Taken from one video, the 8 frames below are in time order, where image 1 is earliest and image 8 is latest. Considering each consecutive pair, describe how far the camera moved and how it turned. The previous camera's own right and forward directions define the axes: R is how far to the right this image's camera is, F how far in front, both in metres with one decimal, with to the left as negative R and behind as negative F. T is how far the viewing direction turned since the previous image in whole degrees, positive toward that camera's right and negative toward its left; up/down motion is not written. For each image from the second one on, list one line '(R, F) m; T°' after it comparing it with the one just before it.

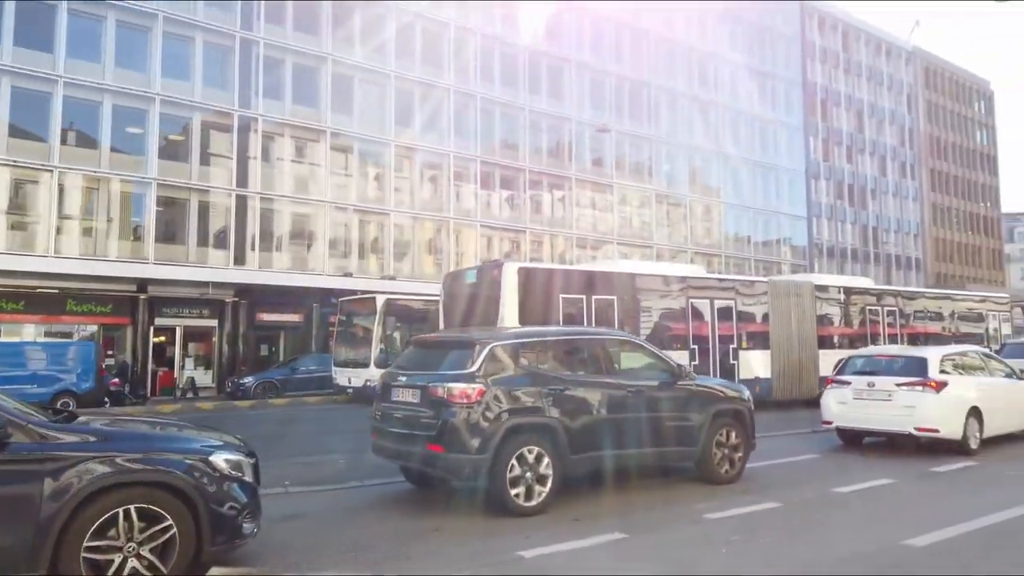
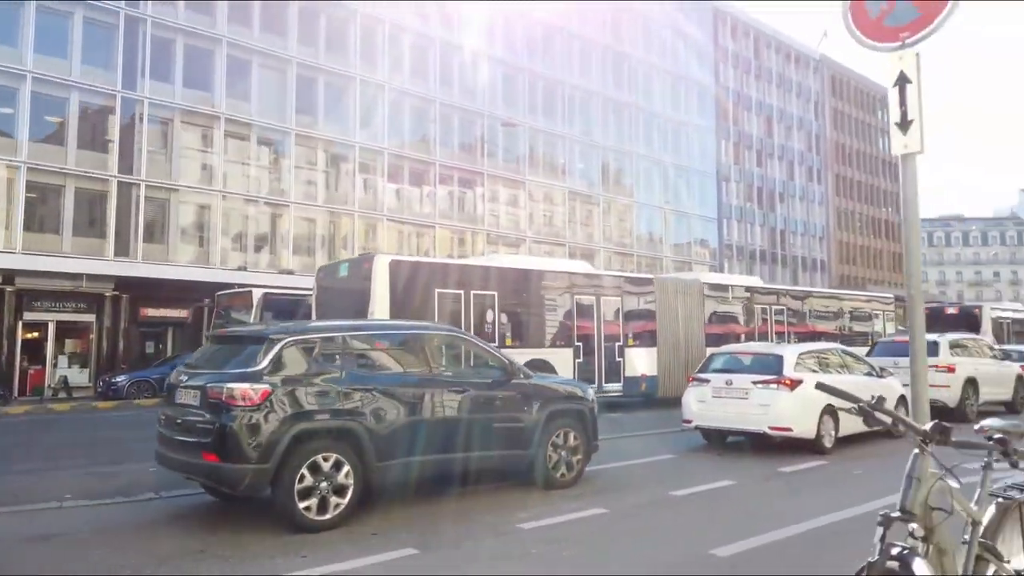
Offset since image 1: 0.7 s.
(+1.1, +0.6) m; +5°
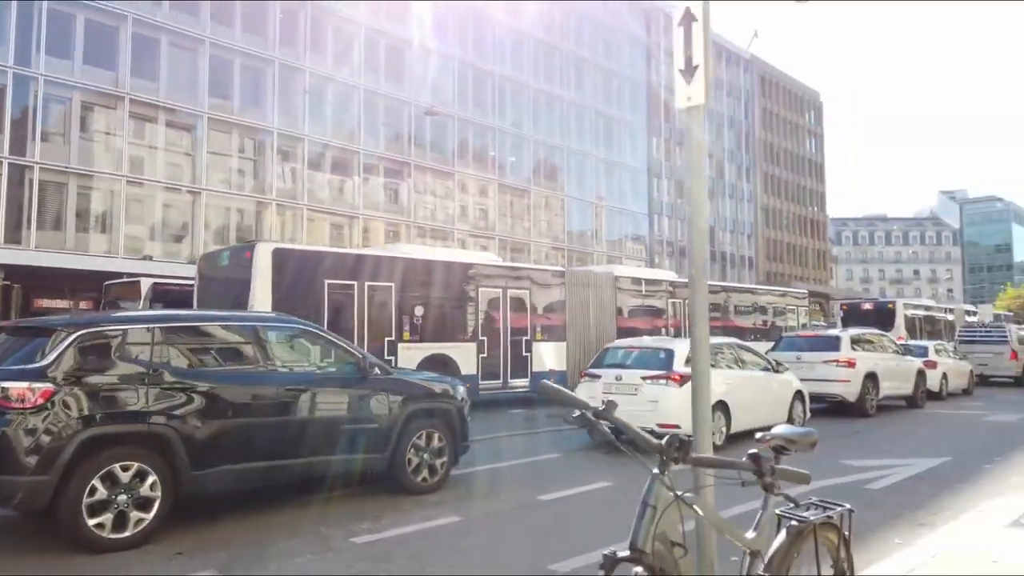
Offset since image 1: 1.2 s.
(+0.8, +0.6) m; +4°
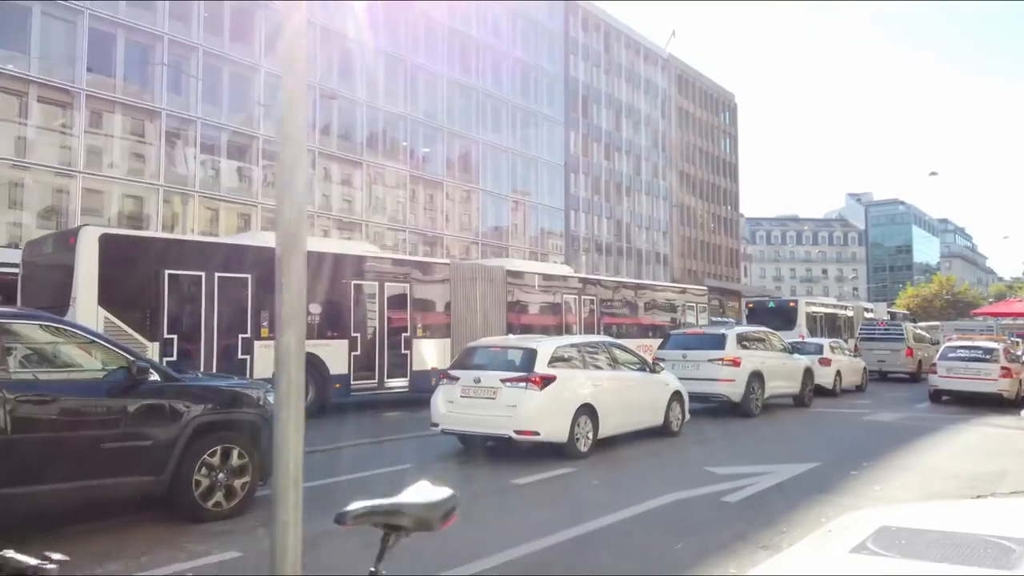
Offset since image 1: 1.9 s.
(+1.0, +0.8) m; +6°
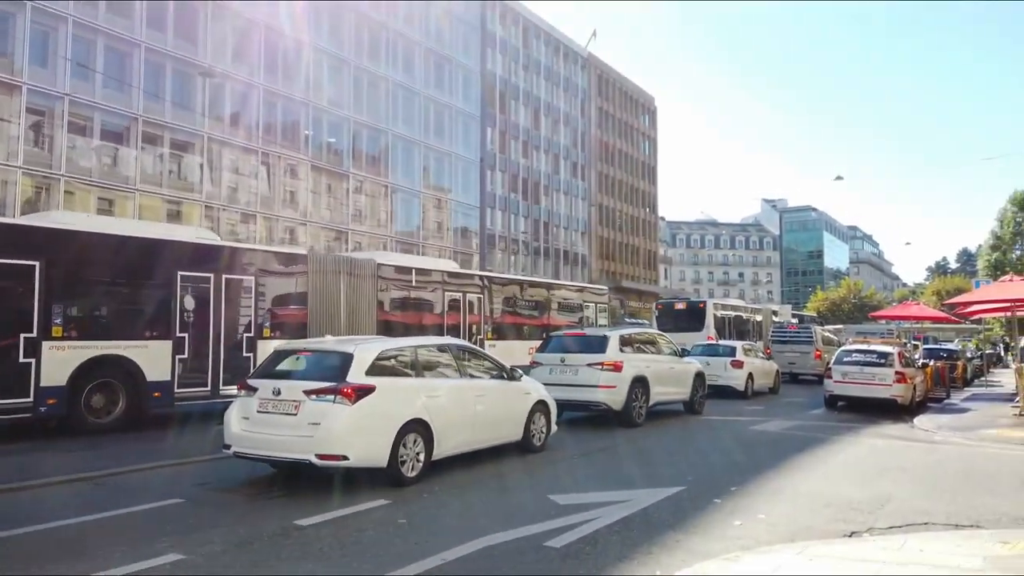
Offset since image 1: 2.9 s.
(+1.2, +1.5) m; +5°
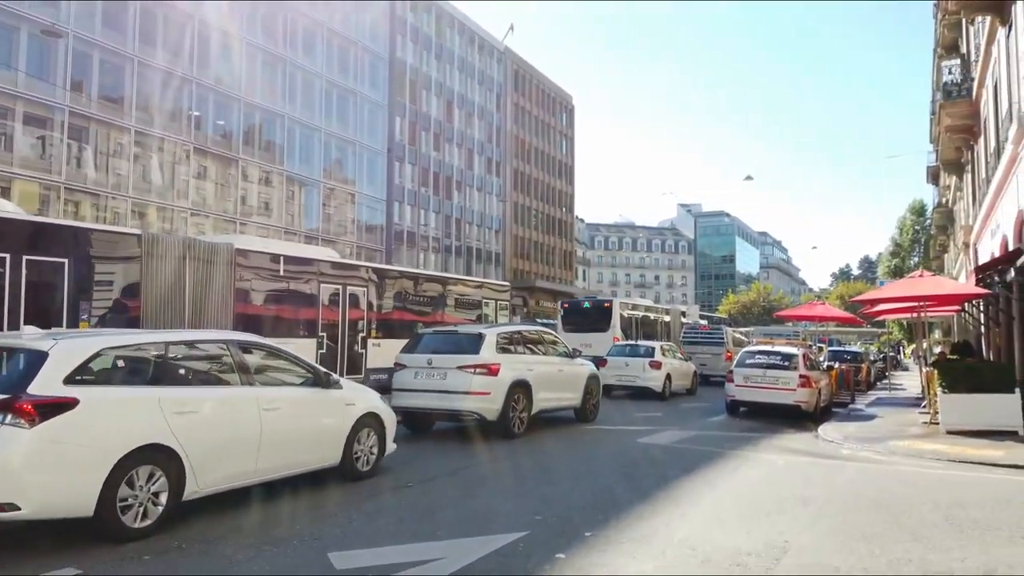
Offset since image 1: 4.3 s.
(+1.1, +2.0) m; +6°
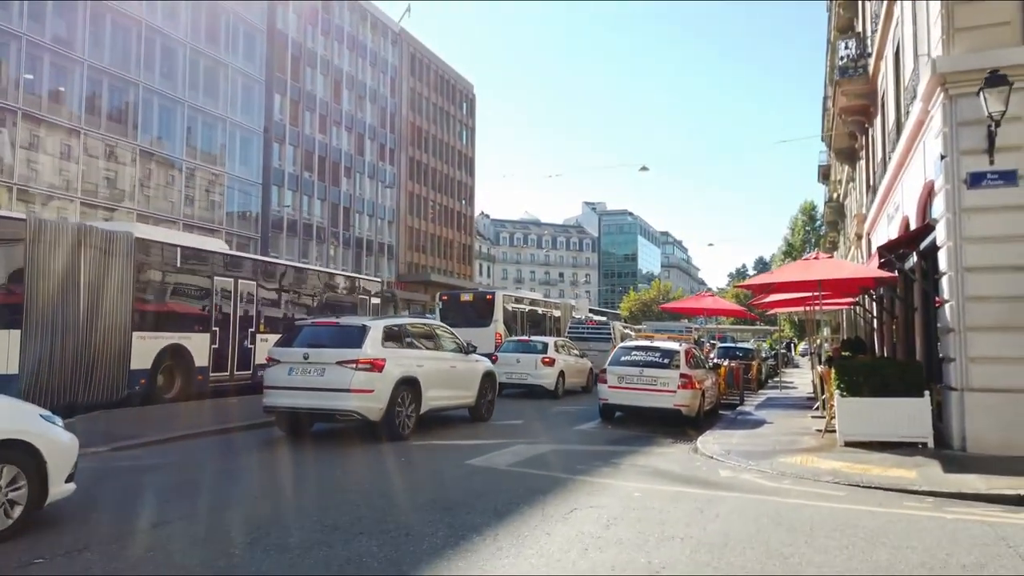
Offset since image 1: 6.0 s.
(+1.3, +2.6) m; +7°
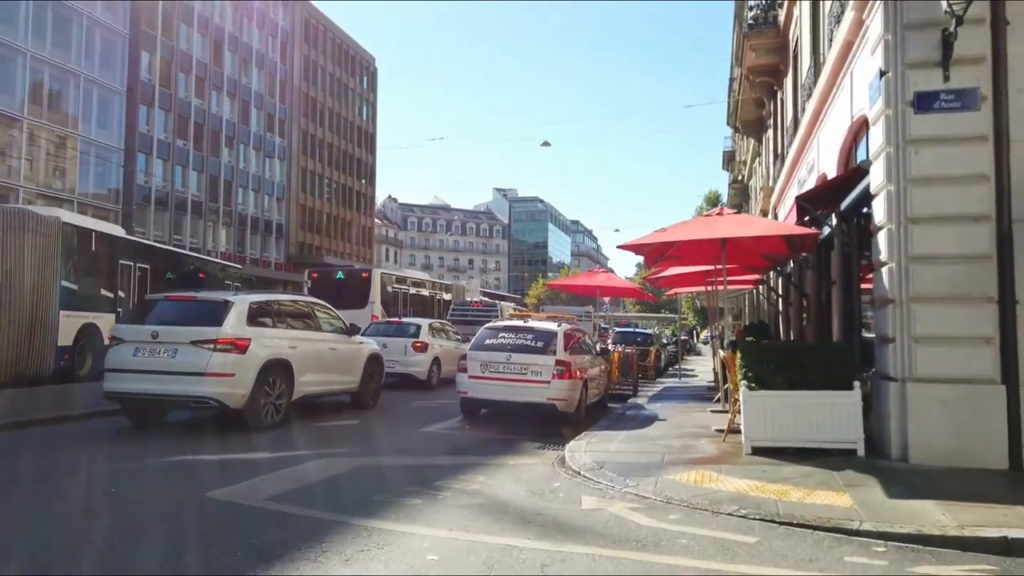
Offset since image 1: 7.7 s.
(+1.1, +2.7) m; +7°
